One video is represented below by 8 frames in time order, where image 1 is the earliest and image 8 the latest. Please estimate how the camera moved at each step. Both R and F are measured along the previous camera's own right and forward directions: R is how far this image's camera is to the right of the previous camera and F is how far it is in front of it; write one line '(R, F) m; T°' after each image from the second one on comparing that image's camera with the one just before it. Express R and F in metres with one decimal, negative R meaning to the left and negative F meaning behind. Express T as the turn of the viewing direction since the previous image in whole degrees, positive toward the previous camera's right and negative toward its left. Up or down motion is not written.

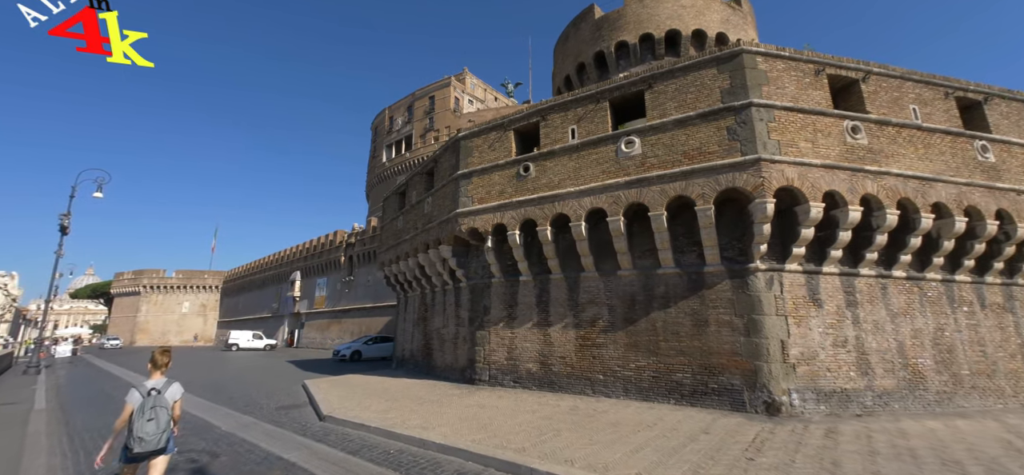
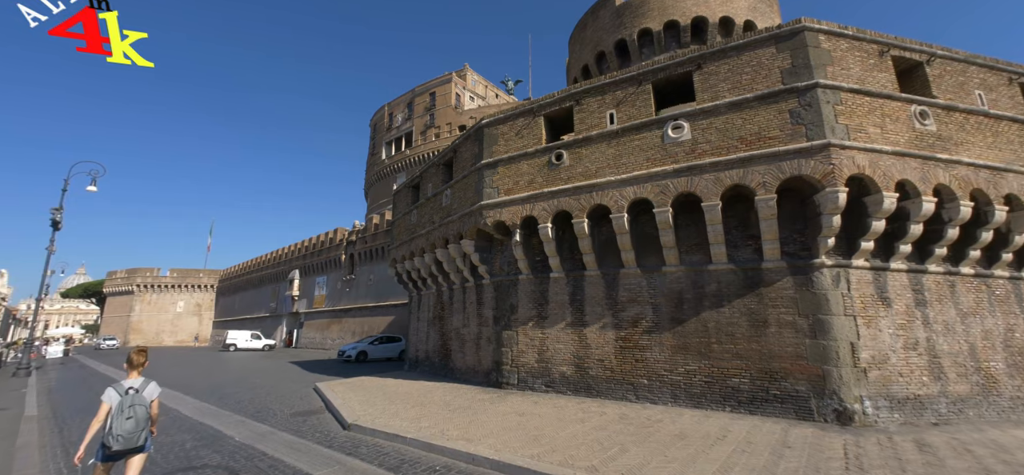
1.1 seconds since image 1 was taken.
(-0.8, +0.7) m; +1°
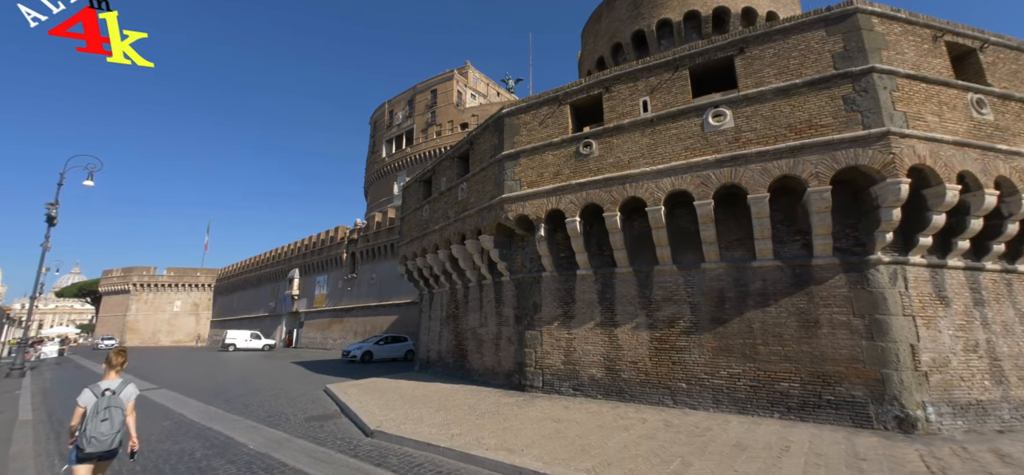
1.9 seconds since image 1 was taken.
(-0.6, +0.5) m; 0°
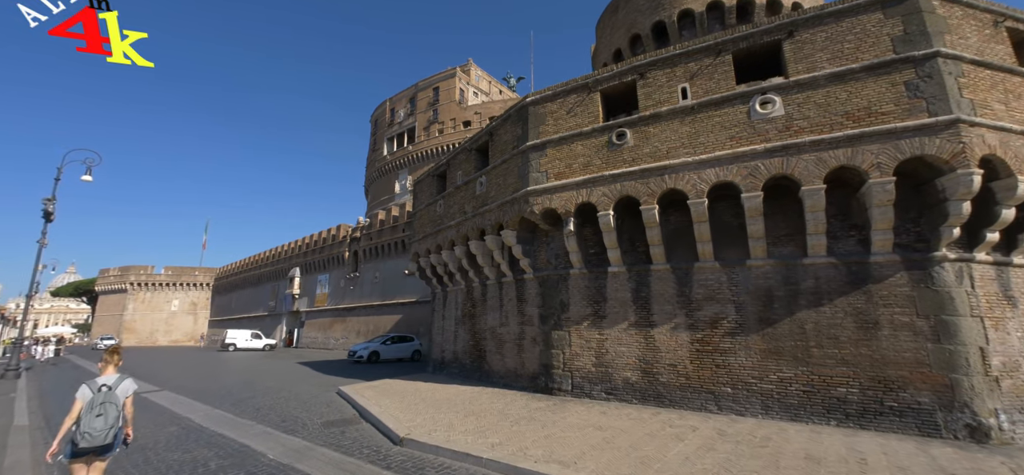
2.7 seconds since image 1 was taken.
(-0.7, +0.5) m; 0°
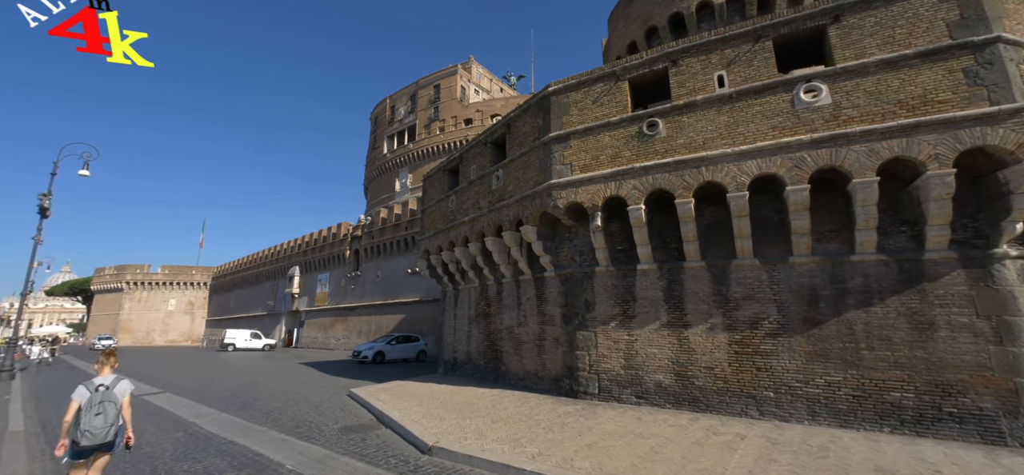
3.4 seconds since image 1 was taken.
(-0.6, +0.4) m; 0°
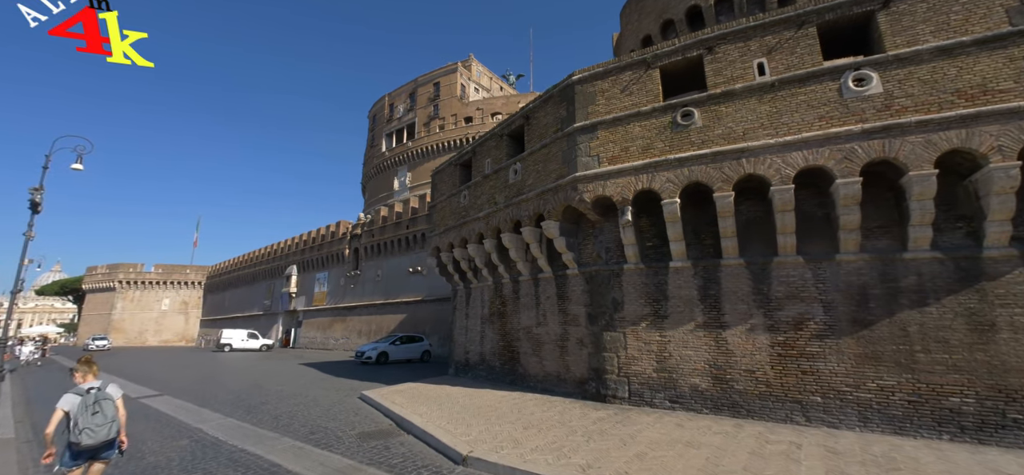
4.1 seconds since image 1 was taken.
(-0.6, +0.4) m; +1°
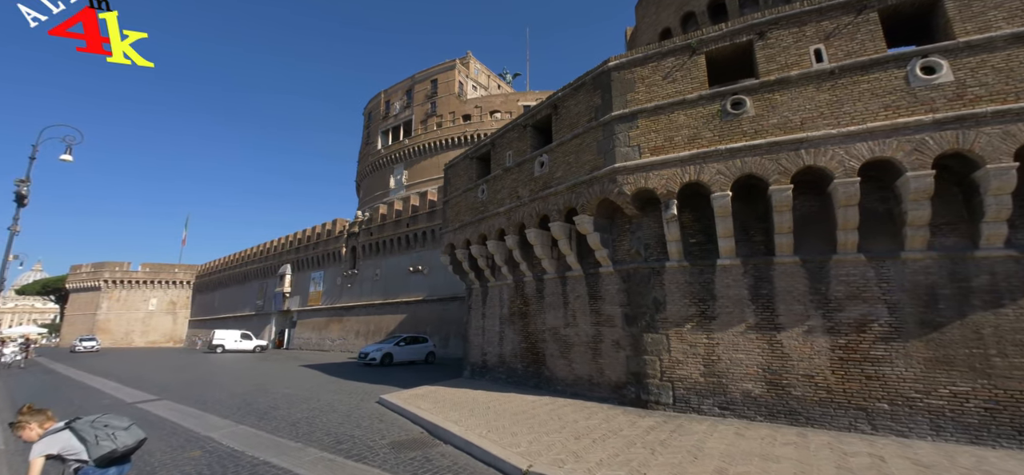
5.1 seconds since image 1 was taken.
(-0.9, +0.5) m; +1°
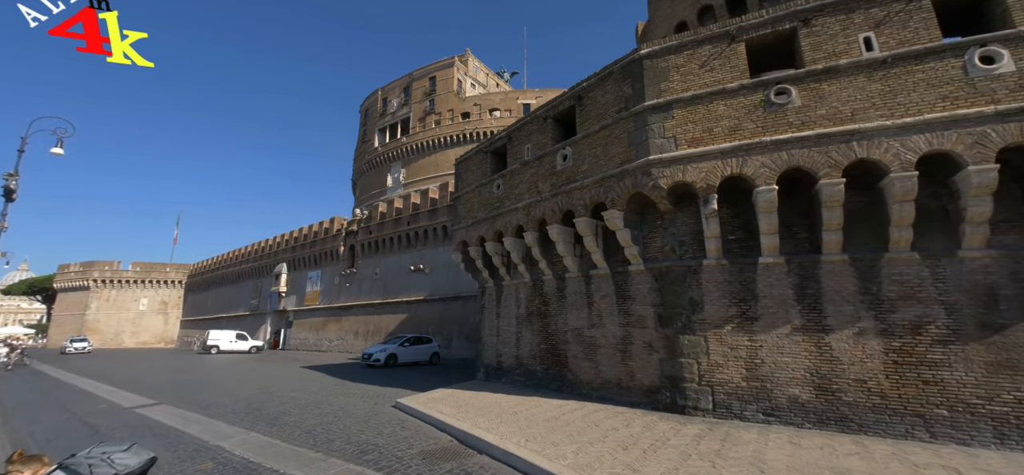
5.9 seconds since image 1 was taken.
(-0.7, +0.4) m; +1°
